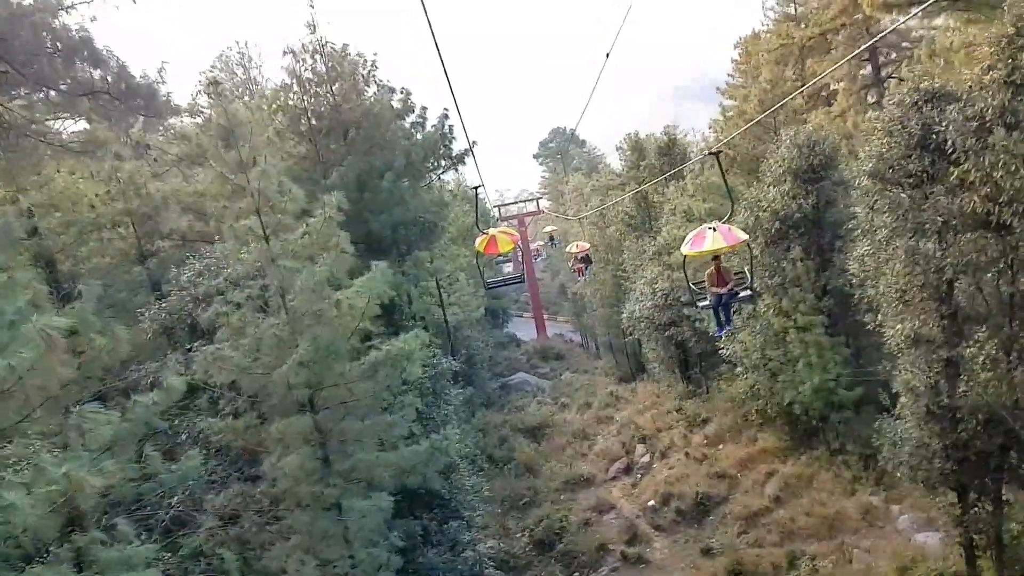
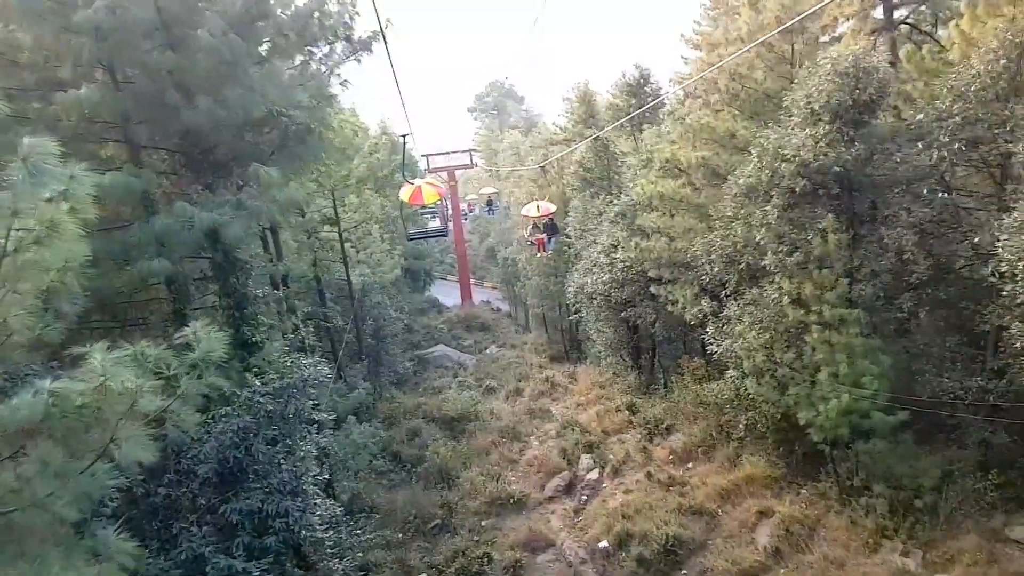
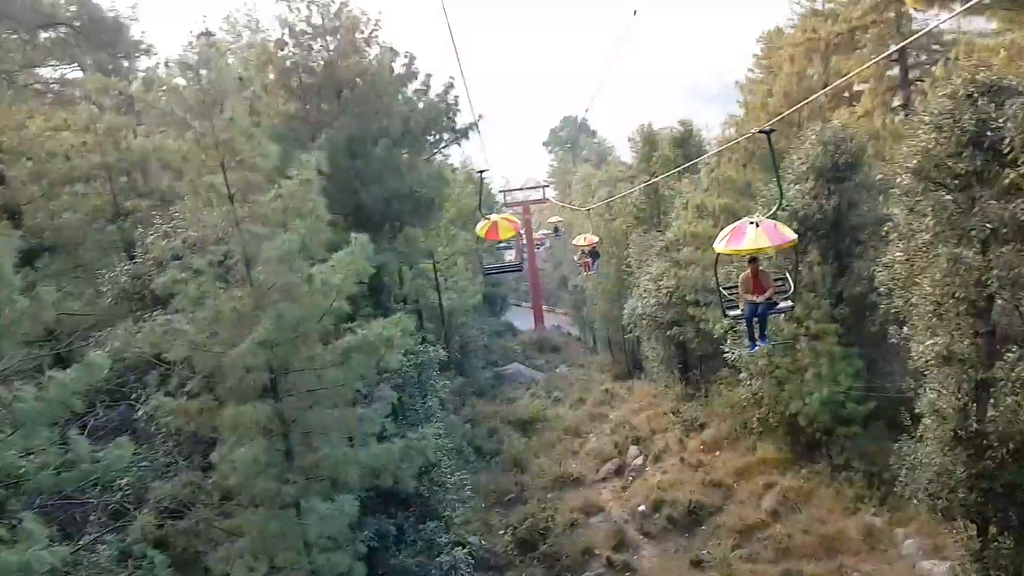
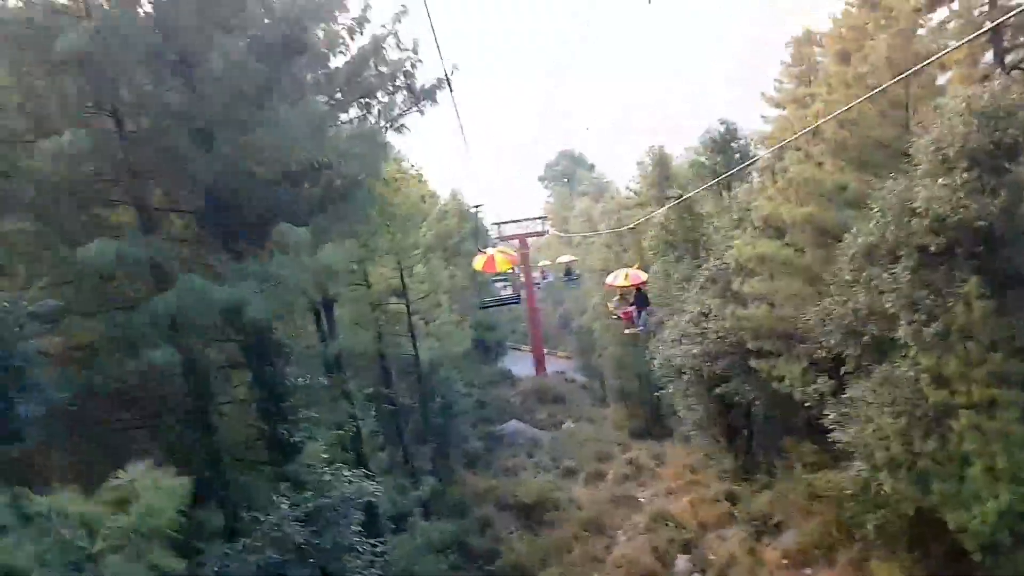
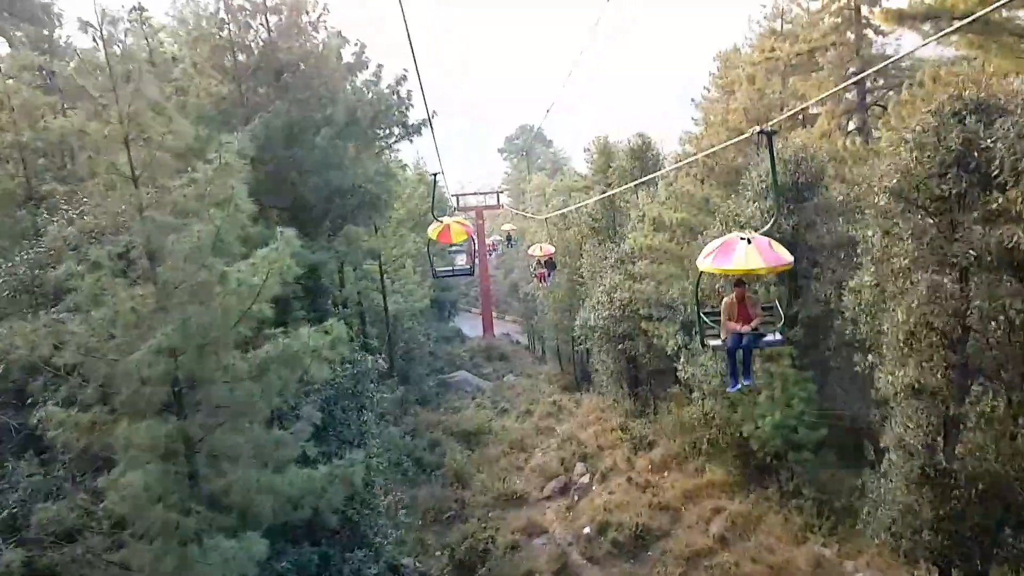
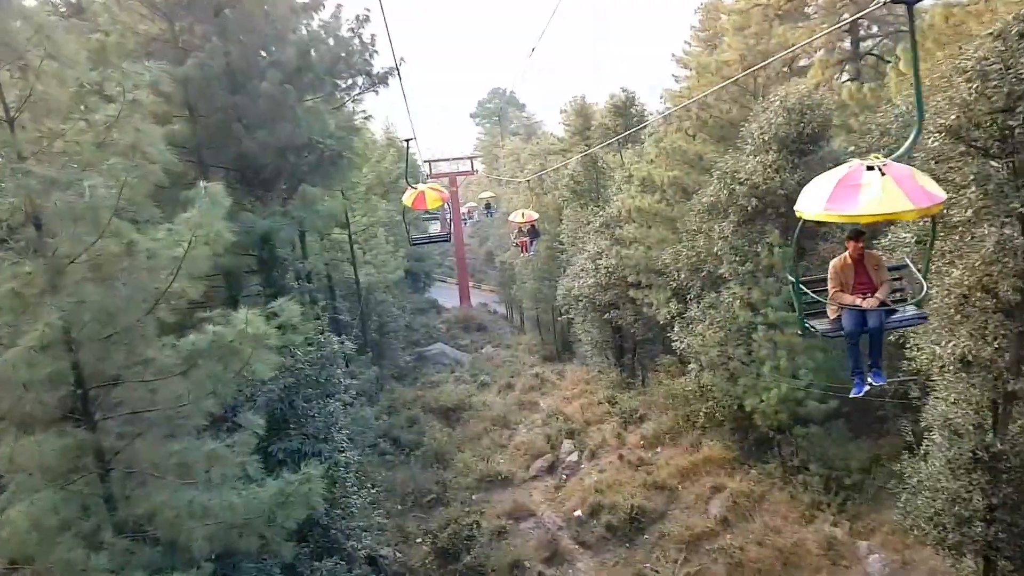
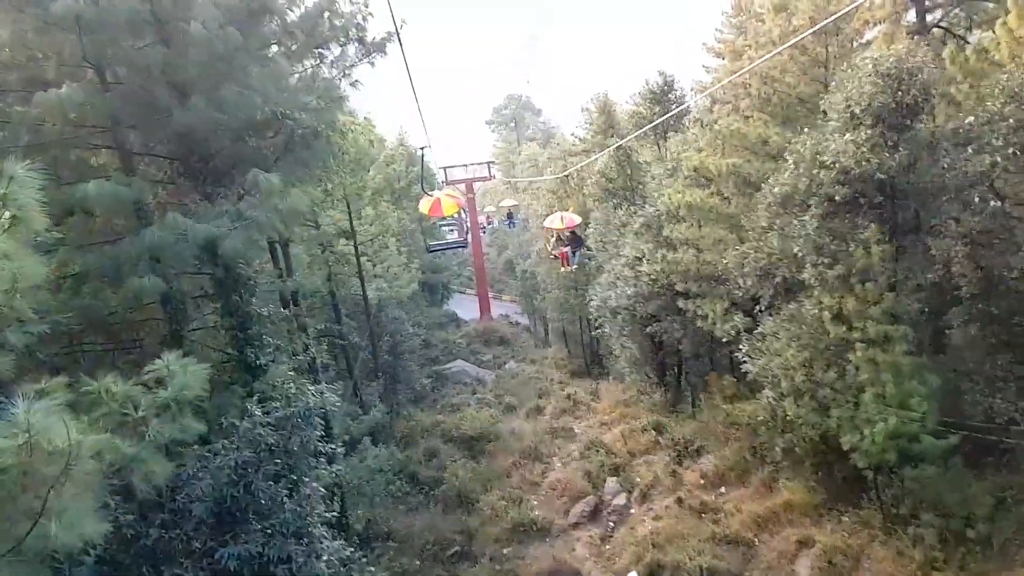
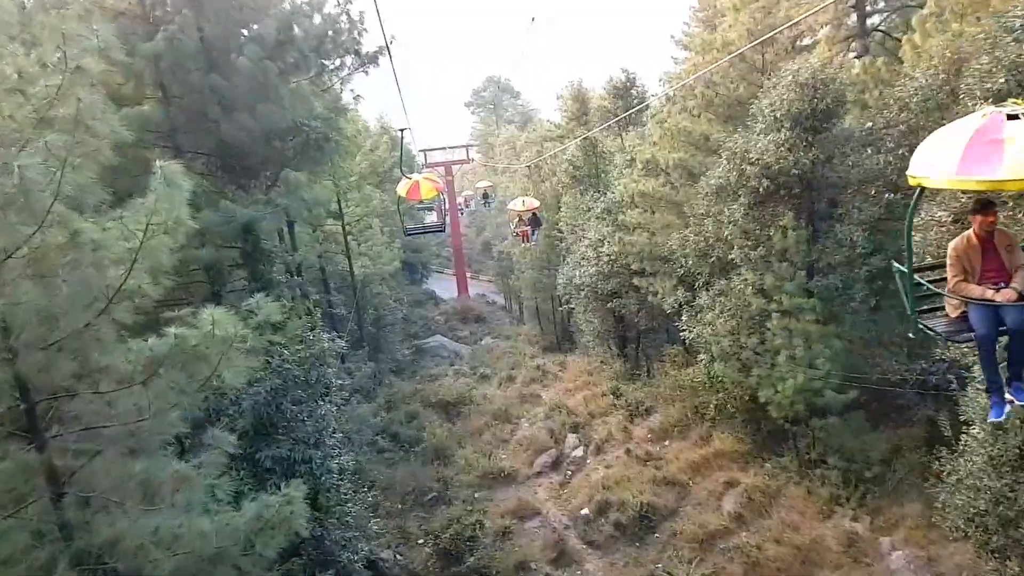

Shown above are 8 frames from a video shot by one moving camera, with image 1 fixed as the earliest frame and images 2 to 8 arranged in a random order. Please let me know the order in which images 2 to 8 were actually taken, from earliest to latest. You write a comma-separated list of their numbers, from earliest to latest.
3, 5, 6, 8, 2, 7, 4
